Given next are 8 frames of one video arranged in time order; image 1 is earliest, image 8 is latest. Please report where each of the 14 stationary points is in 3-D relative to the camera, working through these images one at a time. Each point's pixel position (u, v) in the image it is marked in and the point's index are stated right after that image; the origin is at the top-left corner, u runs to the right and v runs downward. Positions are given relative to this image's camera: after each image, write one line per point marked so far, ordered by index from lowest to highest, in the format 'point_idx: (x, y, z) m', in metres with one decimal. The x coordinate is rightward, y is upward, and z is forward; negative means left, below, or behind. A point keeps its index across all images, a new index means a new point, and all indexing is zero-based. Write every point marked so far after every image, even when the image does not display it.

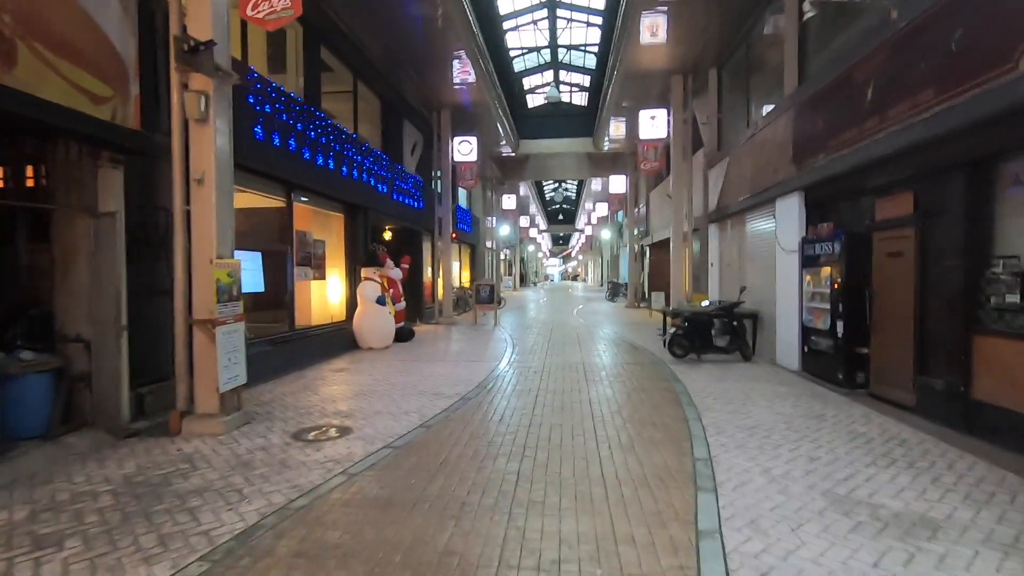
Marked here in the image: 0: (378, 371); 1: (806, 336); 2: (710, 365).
0: (-2.1, -1.3, +8.7) m
1: (+4.4, -0.7, +8.1) m
2: (+3.4, -1.3, +9.2) m
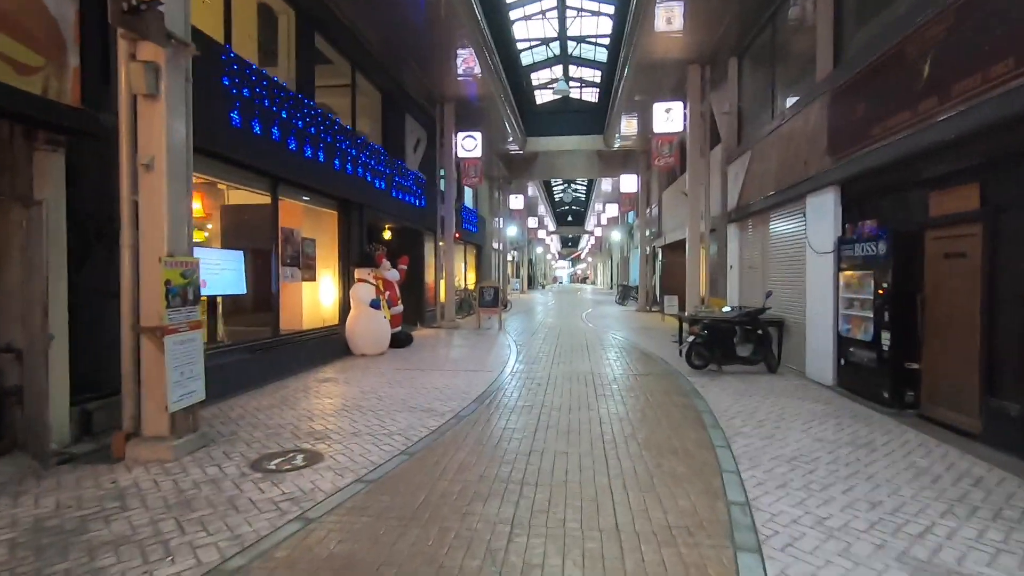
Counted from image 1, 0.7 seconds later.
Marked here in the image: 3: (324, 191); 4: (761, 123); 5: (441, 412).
0: (-2.1, -1.4, +7.9) m
1: (+4.4, -0.8, +7.2) m
2: (+3.4, -1.4, +8.3) m
3: (-3.4, +1.7, +9.7) m
4: (+5.1, +3.4, +11.0) m
5: (-0.8, -1.4, +6.1) m
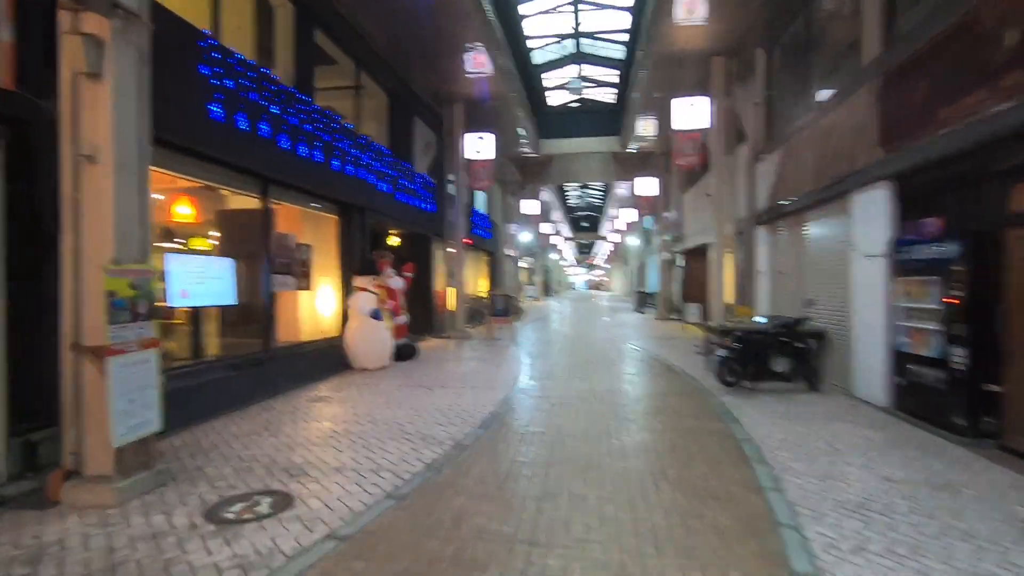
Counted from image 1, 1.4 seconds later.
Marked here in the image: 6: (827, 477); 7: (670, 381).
0: (-2.0, -1.5, +7.2) m
1: (+4.6, -0.9, +6.3) m
2: (+3.6, -1.5, +7.5) m
3: (-3.2, +1.6, +9.0) m
4: (+5.3, +3.2, +10.1) m
5: (-0.7, -1.5, +5.4) m
6: (+2.6, -1.5, +4.4) m
7: (+2.5, -1.5, +8.4) m
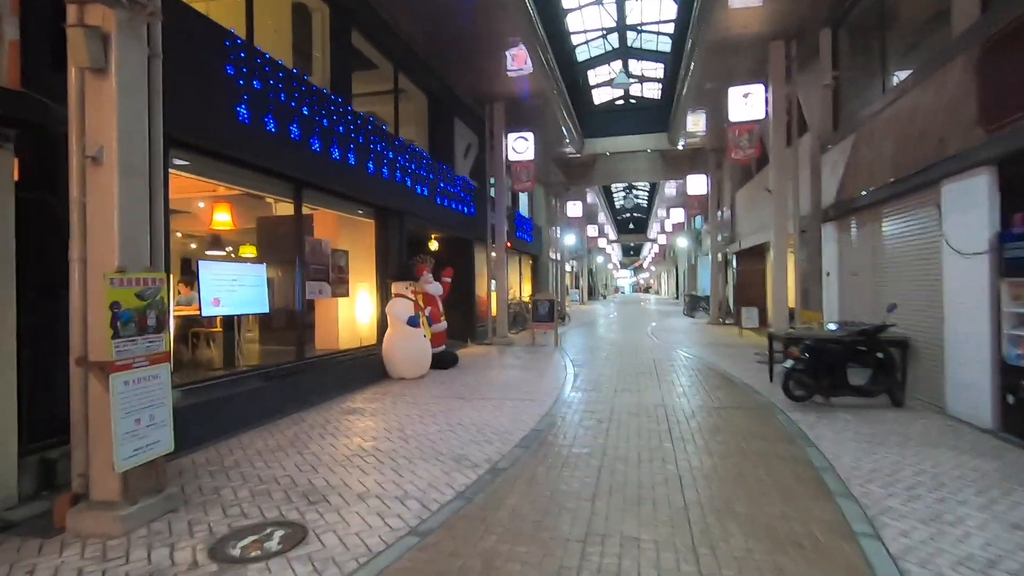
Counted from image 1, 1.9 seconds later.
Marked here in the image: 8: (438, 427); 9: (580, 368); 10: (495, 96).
0: (-1.4, -1.6, +6.8) m
1: (+5.0, -0.9, +5.4) m
2: (+4.1, -1.5, +6.6) m
3: (-2.6, +1.5, +8.8) m
4: (+6.0, +3.2, +9.1) m
5: (-0.3, -1.6, +4.9) m
6: (+2.8, -1.6, +3.6) m
7: (+3.1, -1.5, +7.7) m
8: (-0.8, -1.6, +6.1) m
9: (+1.3, -1.5, +10.2) m
10: (-0.5, +5.4, +15.2) m
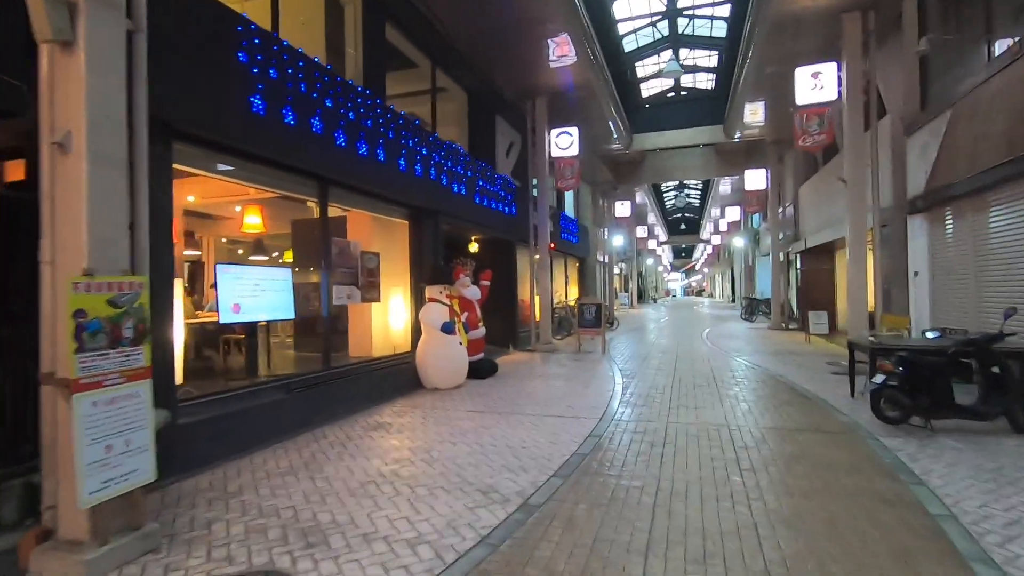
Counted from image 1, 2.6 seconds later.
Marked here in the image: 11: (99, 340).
0: (-1.0, -1.6, +6.2) m
1: (+5.3, -0.9, +4.3) m
2: (+4.5, -1.6, +5.5) m
3: (-1.9, +1.4, +8.3) m
4: (+6.6, +3.2, +7.9) m
5: (0.0, -1.6, +4.2) m
6: (+3.0, -1.6, +2.6) m
7: (+3.6, -1.5, +6.7) m
8: (-0.4, -1.6, +5.4) m
9: (+2.0, -1.6, +9.3) m
10: (+0.7, +5.3, +14.5) m
11: (-2.4, -0.3, +3.1) m
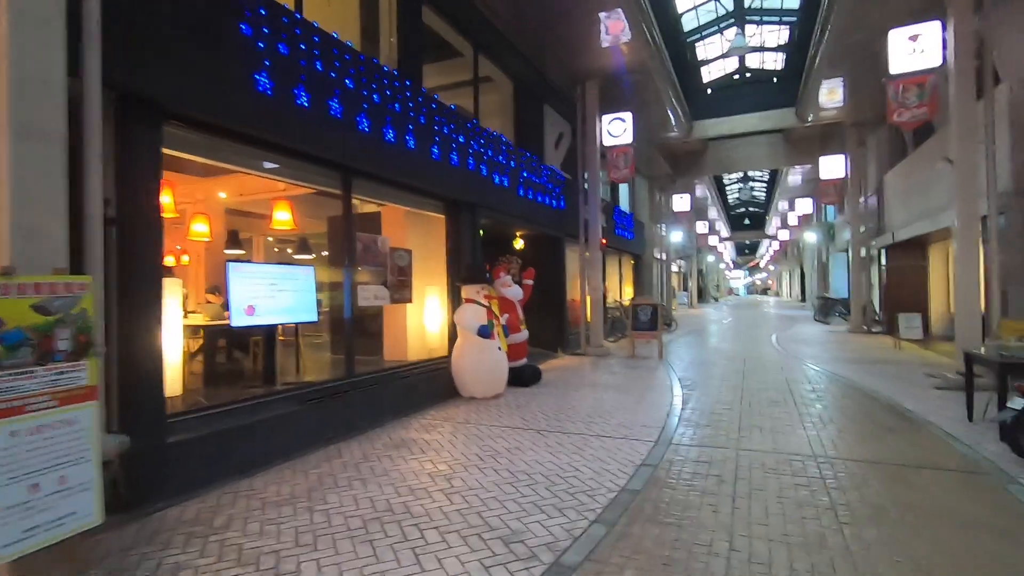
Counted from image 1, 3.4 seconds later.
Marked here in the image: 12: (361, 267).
0: (-0.6, -1.6, +5.5) m
1: (+5.5, -0.9, +2.9) m
2: (+4.8, -1.6, +4.2) m
3: (-1.3, +1.4, +7.6) m
4: (+7.1, +3.2, +6.3) m
5: (+0.1, -1.6, +3.4) m
6: (+3.0, -1.6, +1.5) m
7: (+4.0, -1.5, +5.4) m
8: (-0.1, -1.6, +4.6) m
9: (+2.7, -1.6, +8.2) m
10: (+1.9, +5.4, +13.5) m
11: (-2.3, -0.3, +2.5) m
12: (-1.9, +0.3, +7.0) m
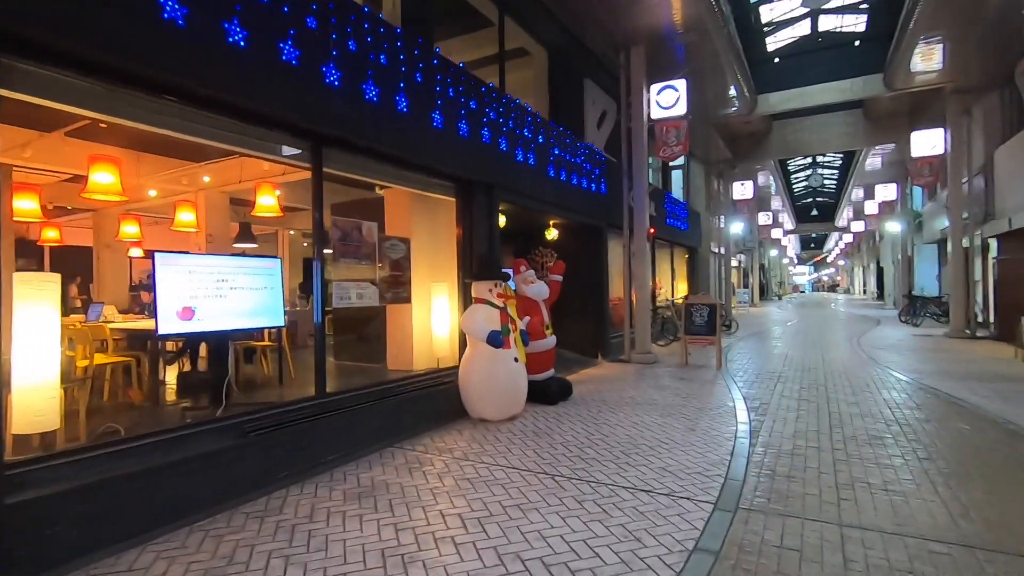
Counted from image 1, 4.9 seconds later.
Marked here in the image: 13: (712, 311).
0: (-0.6, -1.6, +4.0) m
1: (+5.2, -0.9, +0.9) m
2: (+4.7, -1.6, +2.3) m
3: (-1.1, +1.4, +6.2) m
4: (+7.2, +3.2, +4.1) m
5: (-0.1, -1.6, +1.9) m
6: (+2.6, -1.6, -0.2) m
7: (+4.0, -1.5, +3.6) m
8: (-0.2, -1.6, +3.2) m
9: (+3.0, -1.5, +6.5) m
10: (+2.7, +5.4, +11.8) m
11: (-2.6, -0.3, +1.3) m
12: (-1.8, +0.3, +5.7) m
13: (+4.1, -0.5, +11.0) m
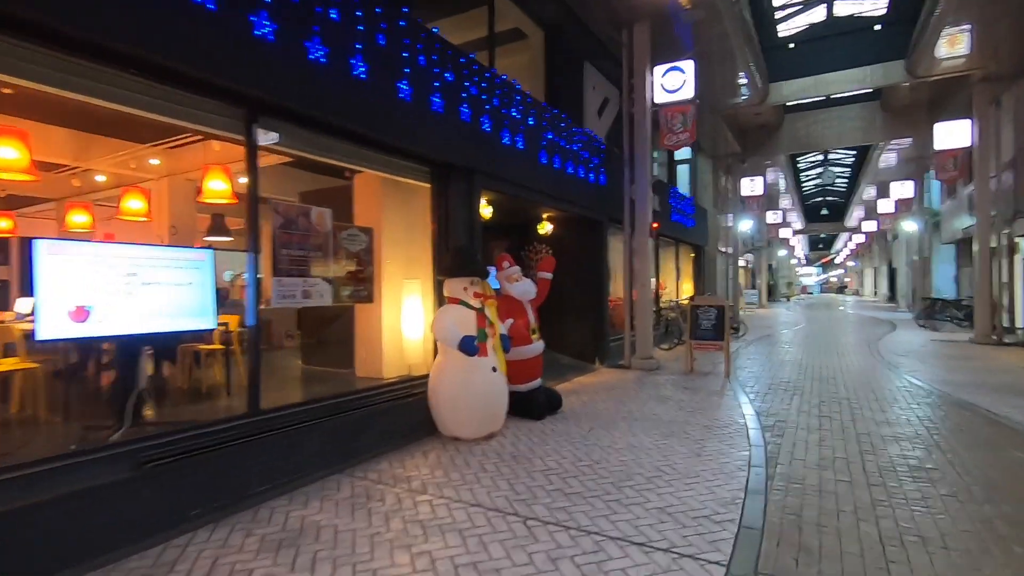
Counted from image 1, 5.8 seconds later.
0: (-0.8, -1.6, +3.2) m
1: (+4.9, -1.0, 0.0) m
2: (+4.4, -1.6, +1.4) m
3: (-1.3, +1.5, +5.4) m
4: (+7.0, +3.1, +3.2) m
5: (-0.3, -1.6, +1.0) m
6: (+2.3, -1.6, -1.1) m
7: (+3.7, -1.6, +2.7) m
8: (-0.5, -1.6, +2.3) m
9: (+2.7, -1.5, +5.6) m
10: (+2.6, +5.4, +10.9) m
11: (-2.8, -0.3, +0.4) m
12: (-2.0, +0.3, +4.8) m
13: (+3.9, -0.5, +10.1) m
